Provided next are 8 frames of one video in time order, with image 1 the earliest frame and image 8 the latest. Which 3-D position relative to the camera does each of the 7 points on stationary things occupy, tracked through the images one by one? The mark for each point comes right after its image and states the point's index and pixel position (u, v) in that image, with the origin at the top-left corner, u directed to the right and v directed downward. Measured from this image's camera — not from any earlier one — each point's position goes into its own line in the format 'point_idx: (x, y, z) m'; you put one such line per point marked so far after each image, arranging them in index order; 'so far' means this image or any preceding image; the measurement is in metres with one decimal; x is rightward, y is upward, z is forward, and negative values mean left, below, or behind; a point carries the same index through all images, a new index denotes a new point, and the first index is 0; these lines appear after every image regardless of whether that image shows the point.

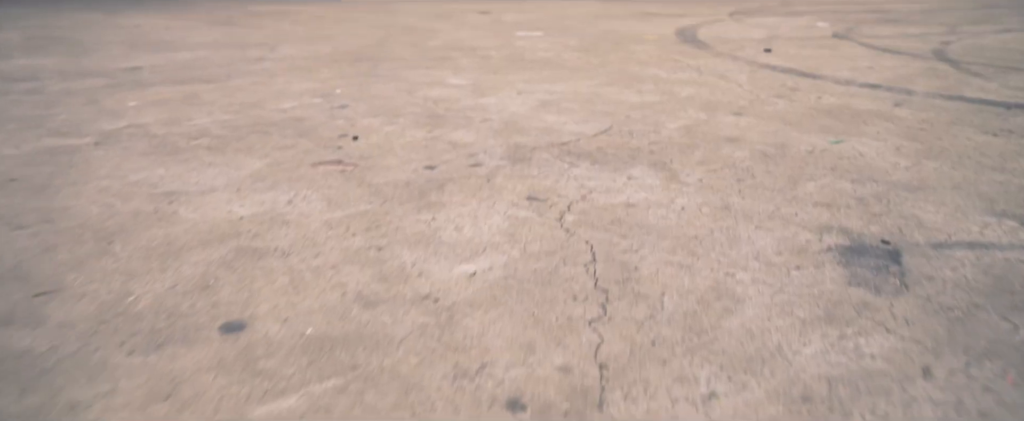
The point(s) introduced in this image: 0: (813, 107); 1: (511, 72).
0: (+1.3, +0.4, +3.0) m
1: (0.0, +0.7, +3.8) m
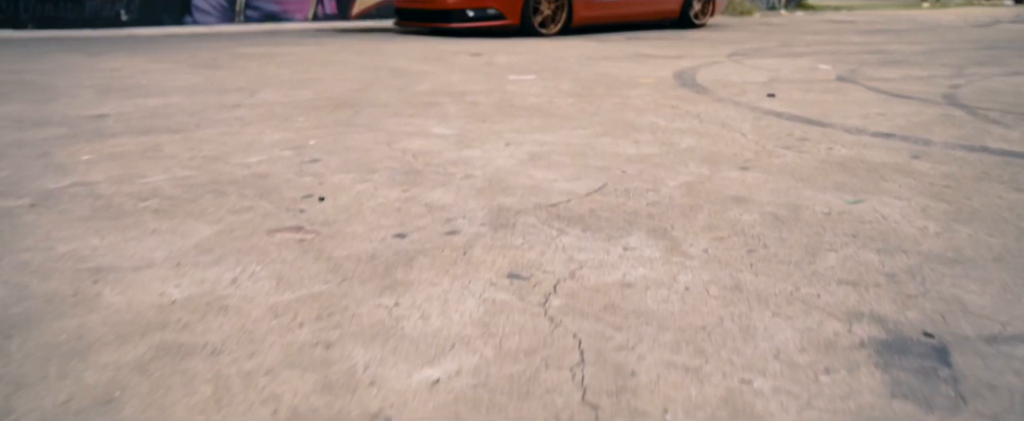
0: (+1.2, +0.2, +2.8) m
1: (-0.1, +0.5, +3.5) m
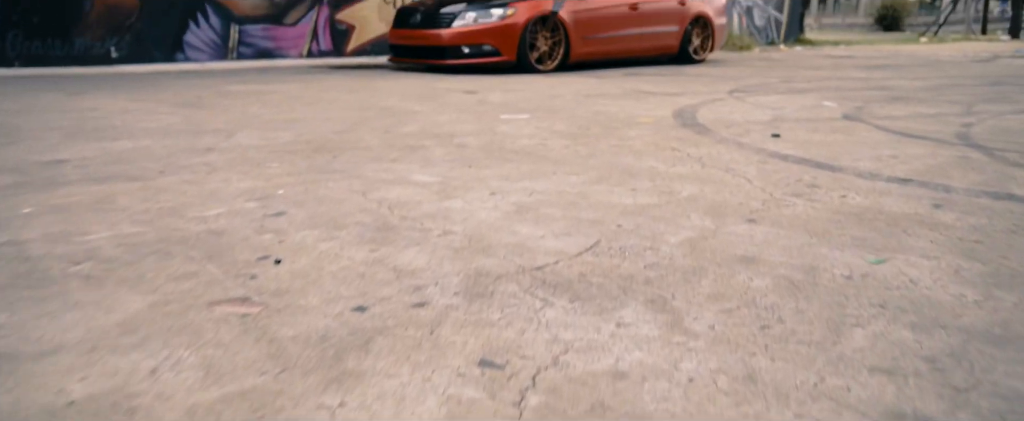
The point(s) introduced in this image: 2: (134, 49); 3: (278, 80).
0: (+1.2, 0.0, +2.6) m
1: (-0.1, +0.2, +3.3) m
2: (-5.0, +2.1, +9.2) m
3: (-2.6, +1.4, +7.6) m
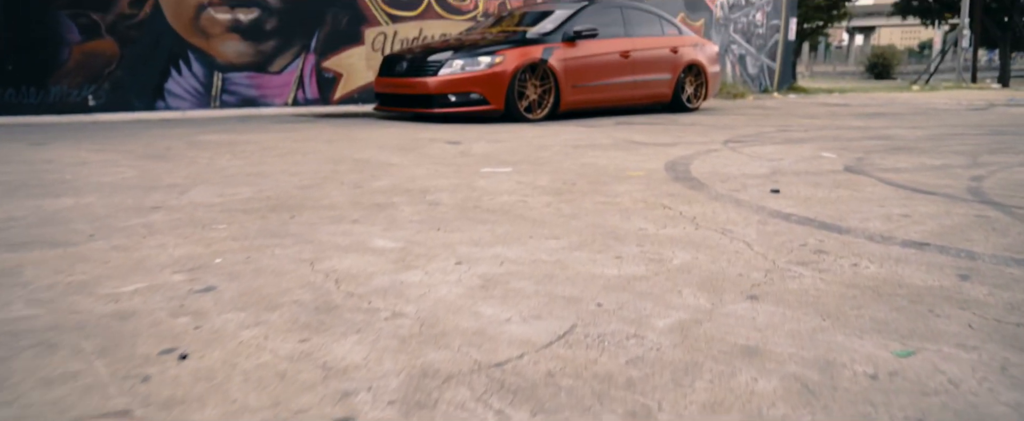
0: (+1.1, -0.2, +2.2) m
1: (-0.2, -0.1, +3.0) m
2: (-5.1, +1.4, +8.9) m
3: (-2.7, +0.8, +7.4) m
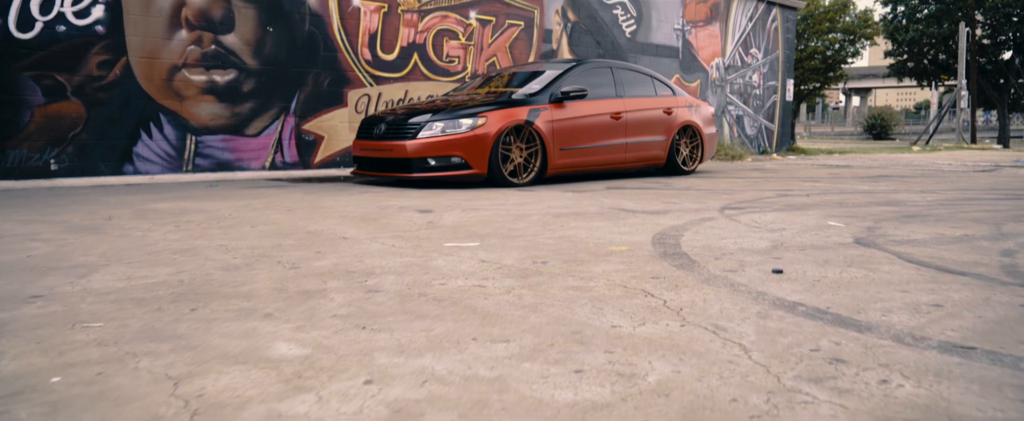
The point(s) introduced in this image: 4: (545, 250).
0: (+0.9, -0.5, +1.7) m
1: (-0.4, -0.4, +2.4) m
2: (-5.3, +0.6, +8.5) m
3: (-2.9, +0.1, +6.9) m
4: (+0.2, -0.2, +3.9) m
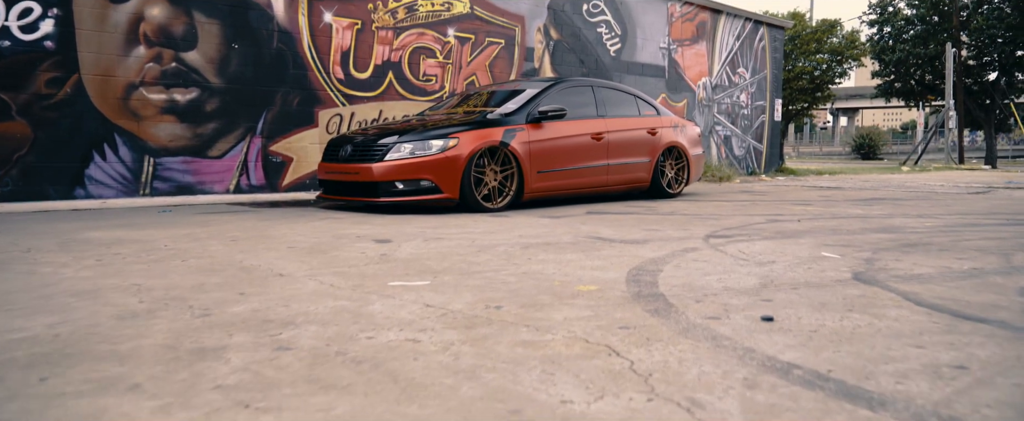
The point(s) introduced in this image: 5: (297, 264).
0: (+0.7, -0.6, +1.2) m
1: (-0.6, -0.5, +1.9) m
2: (-5.6, +0.3, +8.0) m
3: (-3.2, -0.1, +6.4) m
4: (0.0, -0.4, +3.4) m
5: (-1.3, -0.3, +4.2) m
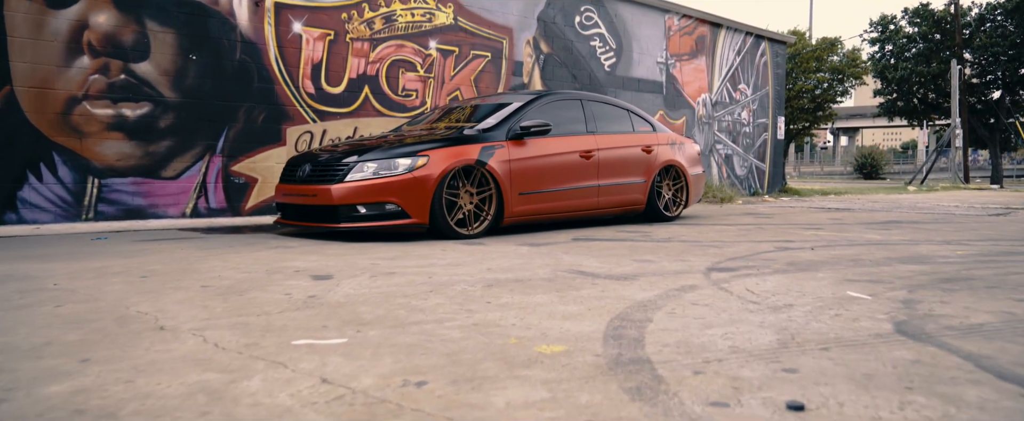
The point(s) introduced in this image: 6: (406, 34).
0: (+0.5, -0.7, +0.3) m
1: (-0.9, -0.6, +1.1) m
2: (-5.8, 0.0, +7.1) m
3: (-3.4, -0.3, +5.5) m
4: (-0.3, -0.5, +2.6) m
5: (-1.5, -0.5, +3.4) m
6: (-1.6, +2.7, +10.8) m
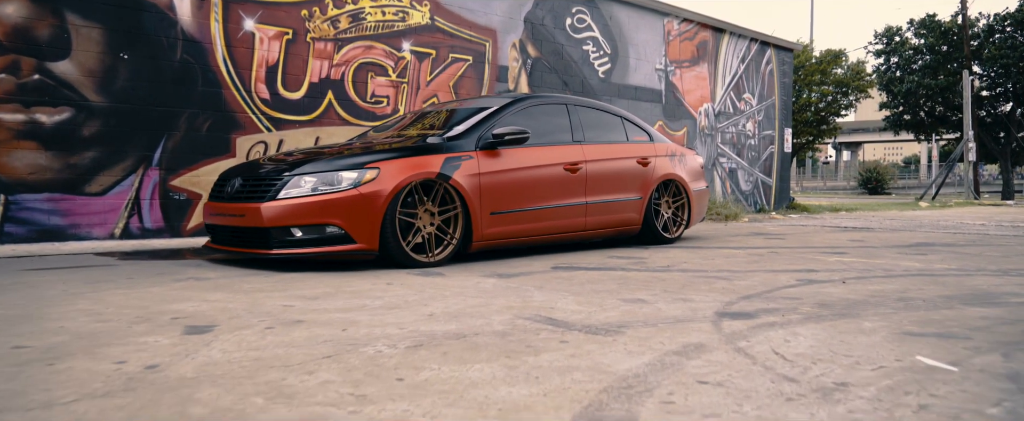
0: (+0.2, -0.7, -0.8) m
1: (-1.1, -0.7, -0.1) m
2: (-6.1, -0.2, +6.0) m
3: (-3.6, -0.5, +4.4) m
4: (-0.5, -0.6, +1.4) m
5: (-1.8, -0.6, +2.2) m
6: (-1.9, +2.4, +9.7) m
